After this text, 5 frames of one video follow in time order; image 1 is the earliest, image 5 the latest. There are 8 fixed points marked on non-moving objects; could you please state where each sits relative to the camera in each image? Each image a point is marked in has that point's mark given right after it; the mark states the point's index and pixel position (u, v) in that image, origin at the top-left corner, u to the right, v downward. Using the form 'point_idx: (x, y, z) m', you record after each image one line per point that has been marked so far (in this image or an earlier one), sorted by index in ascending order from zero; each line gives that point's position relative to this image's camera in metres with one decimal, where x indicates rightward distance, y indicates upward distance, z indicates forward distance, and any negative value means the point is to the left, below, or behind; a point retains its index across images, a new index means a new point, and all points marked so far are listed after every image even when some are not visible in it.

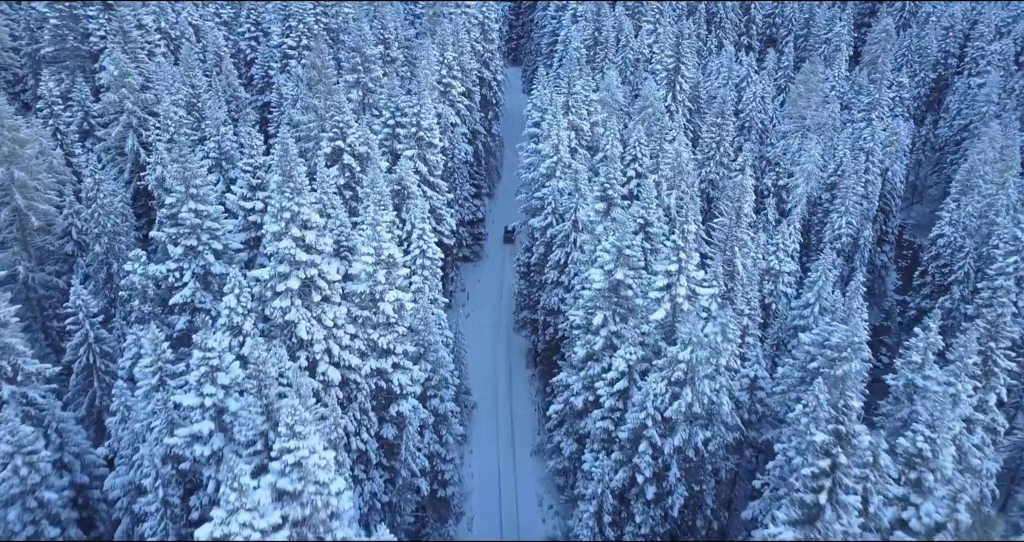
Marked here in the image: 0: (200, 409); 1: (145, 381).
0: (-7.3, -3.3, +16.6) m
1: (-9.5, -2.9, +18.2) m
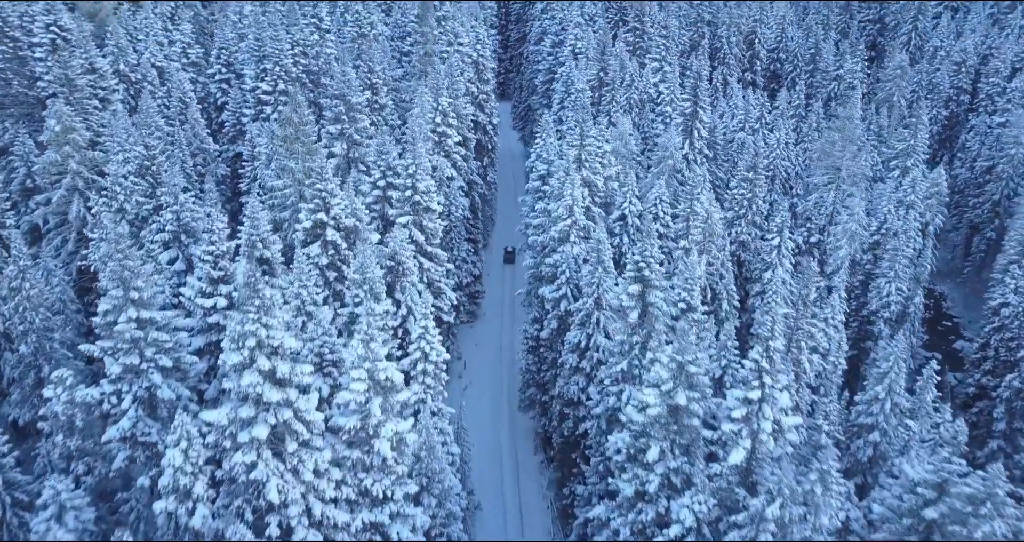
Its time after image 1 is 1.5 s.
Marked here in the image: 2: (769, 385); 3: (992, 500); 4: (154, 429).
0: (-6.3, -6.3, +11.3) m
1: (-8.5, -6.0, +12.9) m
2: (+6.2, -2.7, +17.1) m
3: (+11.1, -5.3, +16.3) m
4: (-9.7, -4.3, +19.1) m
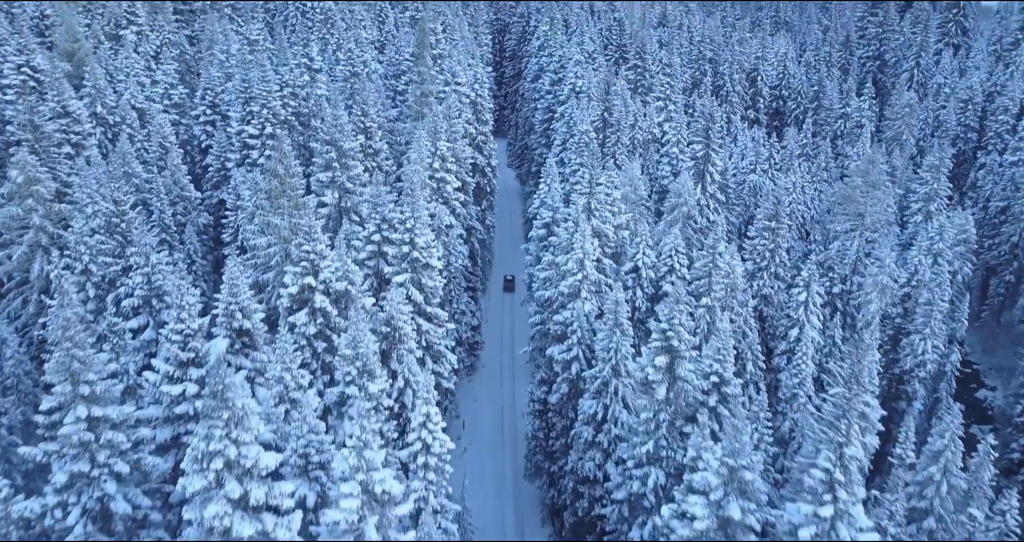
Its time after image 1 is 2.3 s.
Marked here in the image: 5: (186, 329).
0: (-5.8, -7.9, +8.2) m
1: (-8.0, -7.7, +9.8) m
2: (+6.7, -4.6, +14.3) m
3: (+11.6, -7.1, +13.5) m
4: (-9.2, -6.3, +16.0) m
5: (-8.6, -1.5, +18.6) m
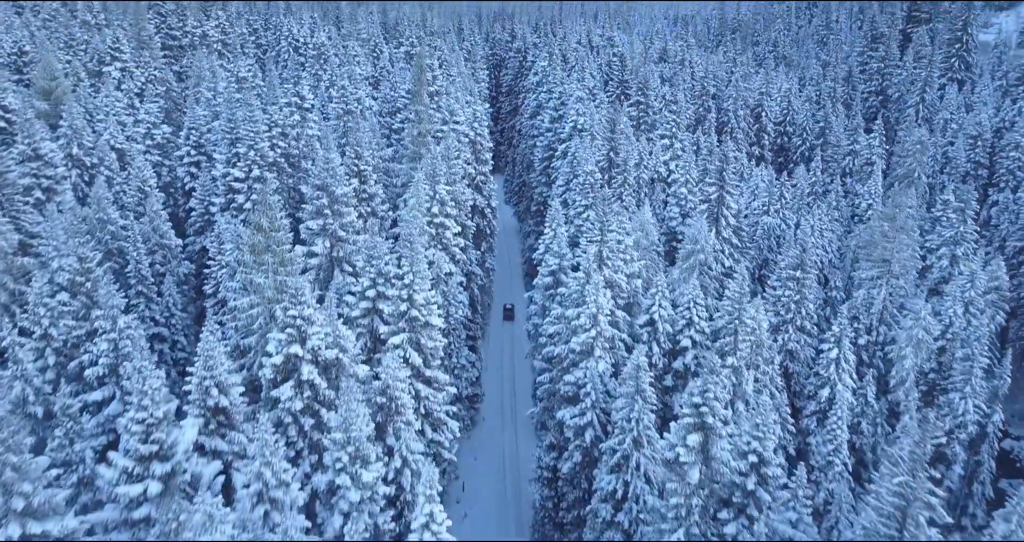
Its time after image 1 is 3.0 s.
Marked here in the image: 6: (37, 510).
0: (-5.2, -9.2, +5.3) m
1: (-7.4, -9.1, +6.8) m
2: (+7.2, -6.1, +11.7) m
3: (+12.1, -8.5, +10.8) m
4: (-8.8, -8.0, +13.1) m
5: (-8.2, -3.3, +15.9) m
6: (-9.1, -4.5, +13.4) m
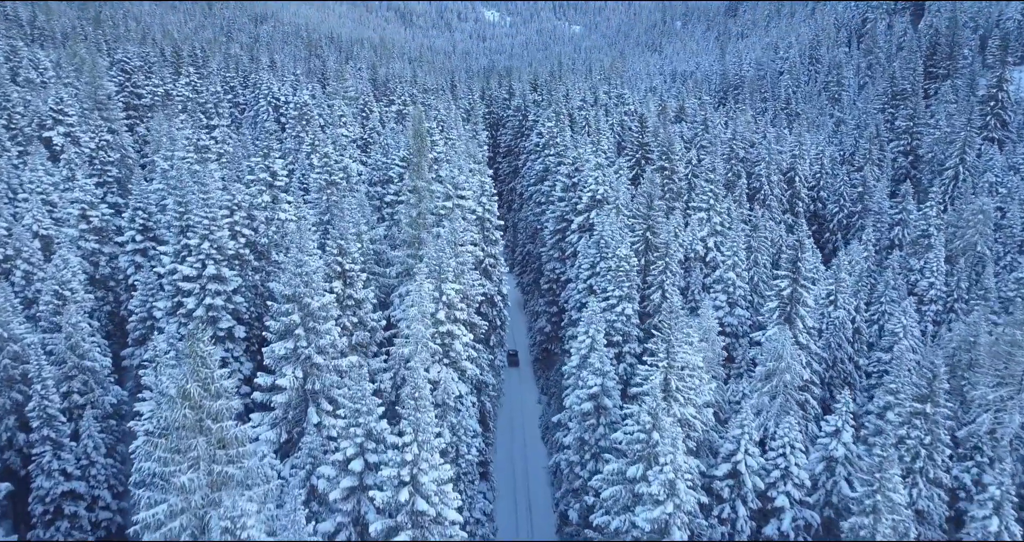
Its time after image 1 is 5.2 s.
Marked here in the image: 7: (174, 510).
0: (-3.5, -11.9, -3.3) m
1: (-5.8, -11.8, -1.8) m
2: (+8.7, -9.1, +3.6) m
3: (+13.7, -11.4, +2.6) m
4: (-7.2, -11.2, +4.6) m
5: (-6.7, -6.7, +7.7) m
6: (-7.6, -7.7, +5.1) m
7: (-6.8, -4.9, +14.2) m
